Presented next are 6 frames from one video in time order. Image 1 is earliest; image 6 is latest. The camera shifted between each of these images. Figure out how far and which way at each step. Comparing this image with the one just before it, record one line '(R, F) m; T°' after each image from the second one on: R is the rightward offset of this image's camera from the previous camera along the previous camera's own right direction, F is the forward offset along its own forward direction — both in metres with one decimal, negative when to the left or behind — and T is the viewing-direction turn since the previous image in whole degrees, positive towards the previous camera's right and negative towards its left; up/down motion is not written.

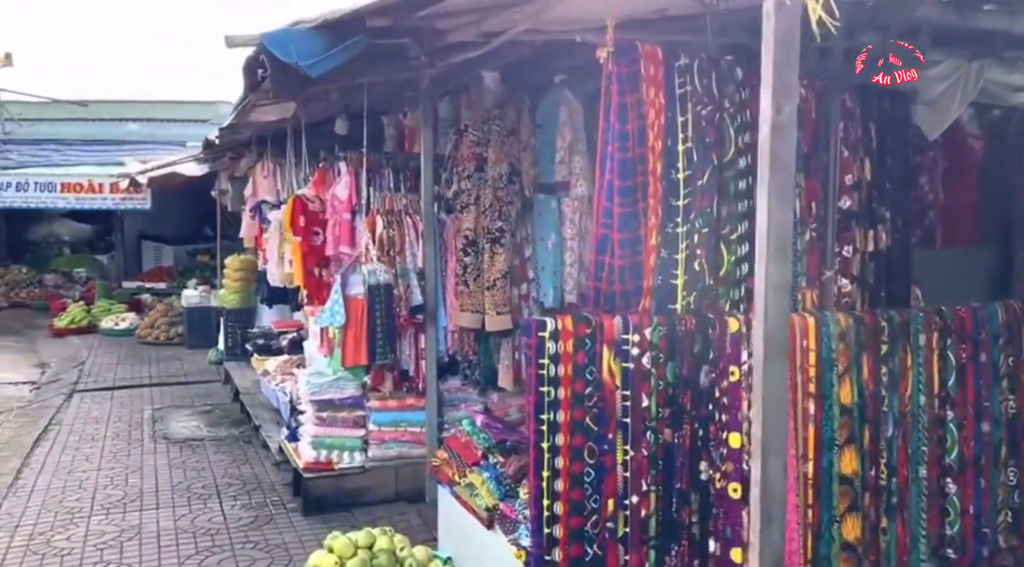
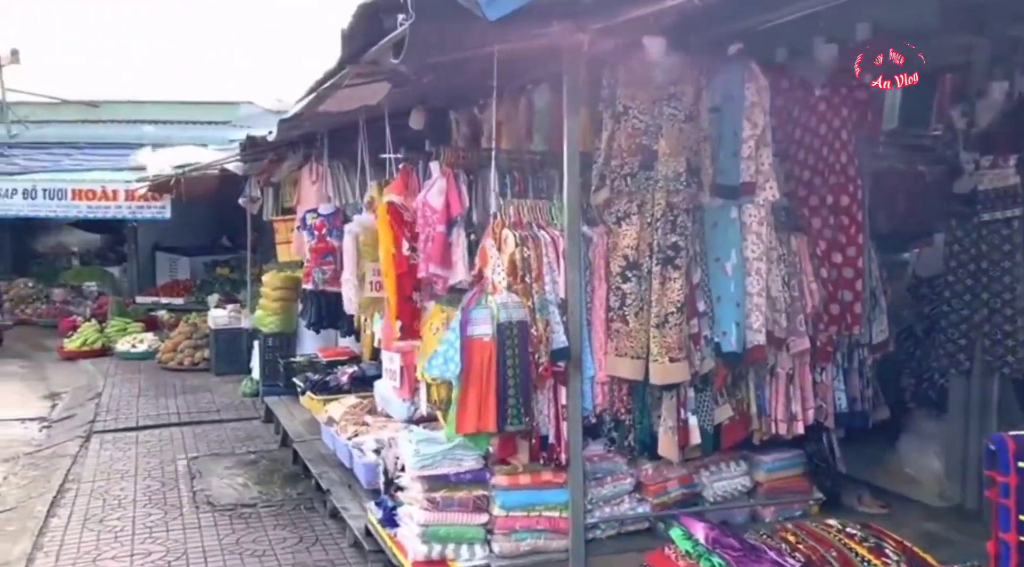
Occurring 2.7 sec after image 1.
(-0.6, +1.1) m; -1°
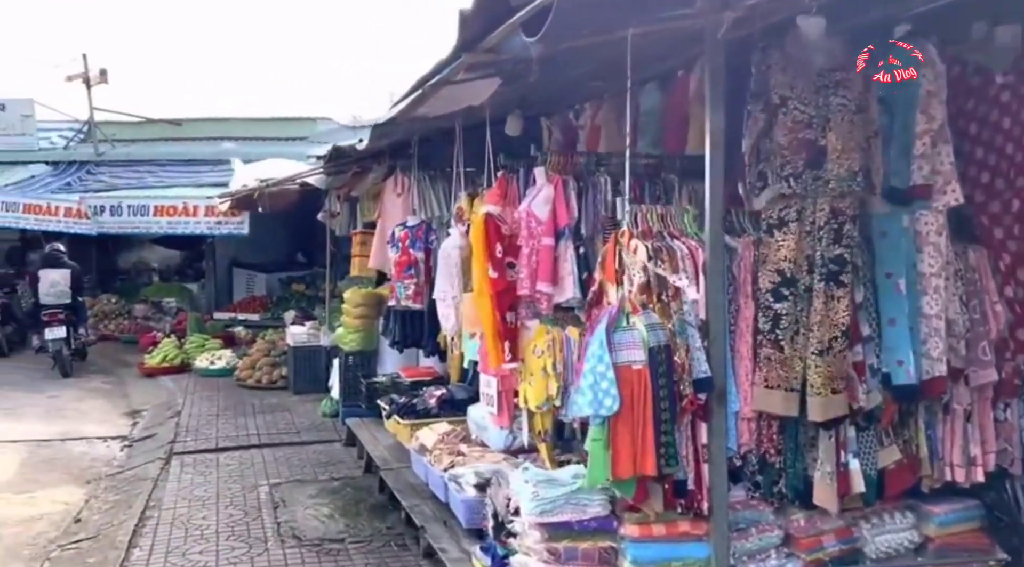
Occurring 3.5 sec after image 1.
(-0.2, +0.4) m; -4°
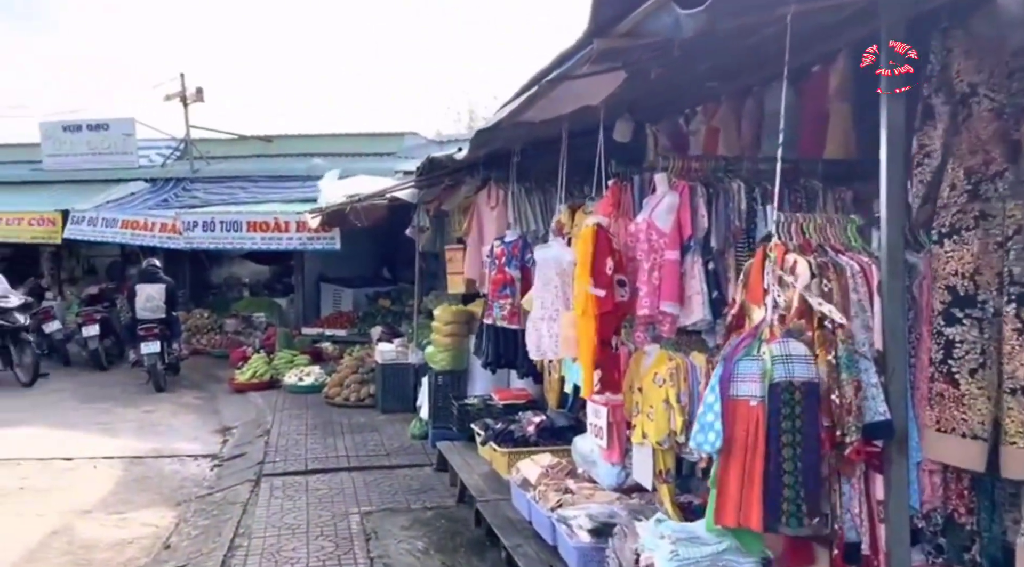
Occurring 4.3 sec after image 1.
(-0.1, +0.4) m; -5°
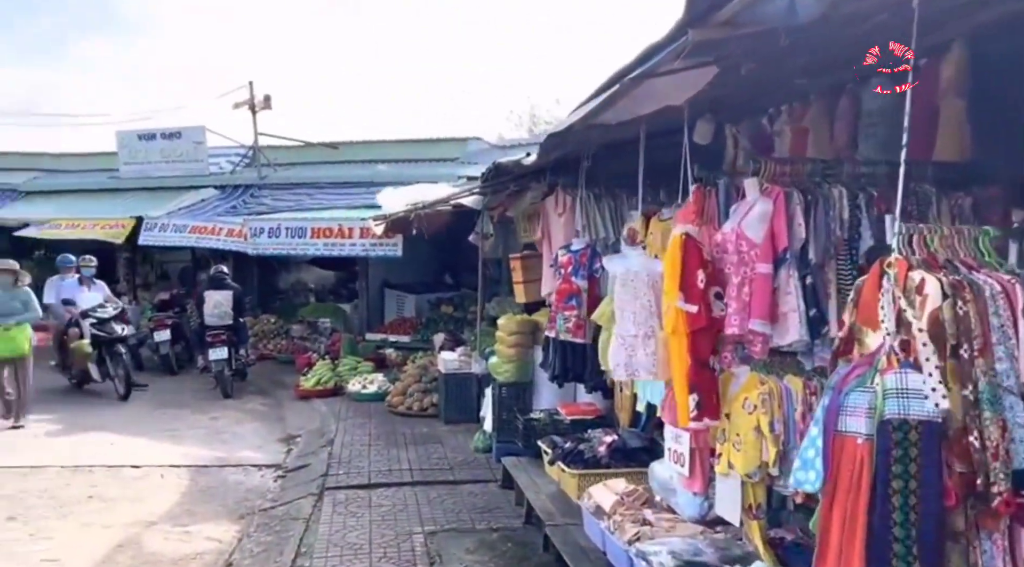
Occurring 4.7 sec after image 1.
(0.0, +0.3) m; -4°
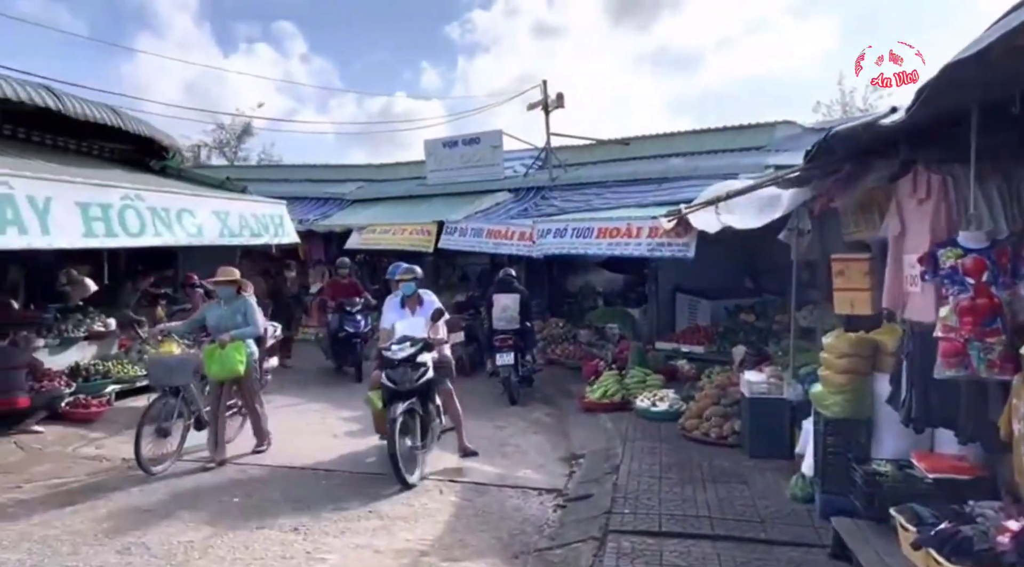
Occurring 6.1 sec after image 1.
(-0.2, +1.3) m; -18°
